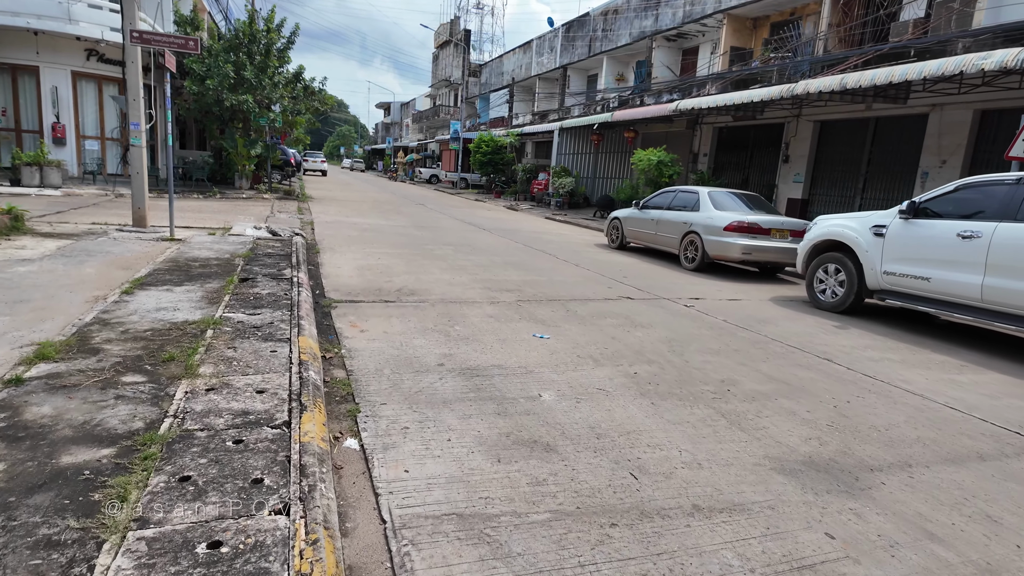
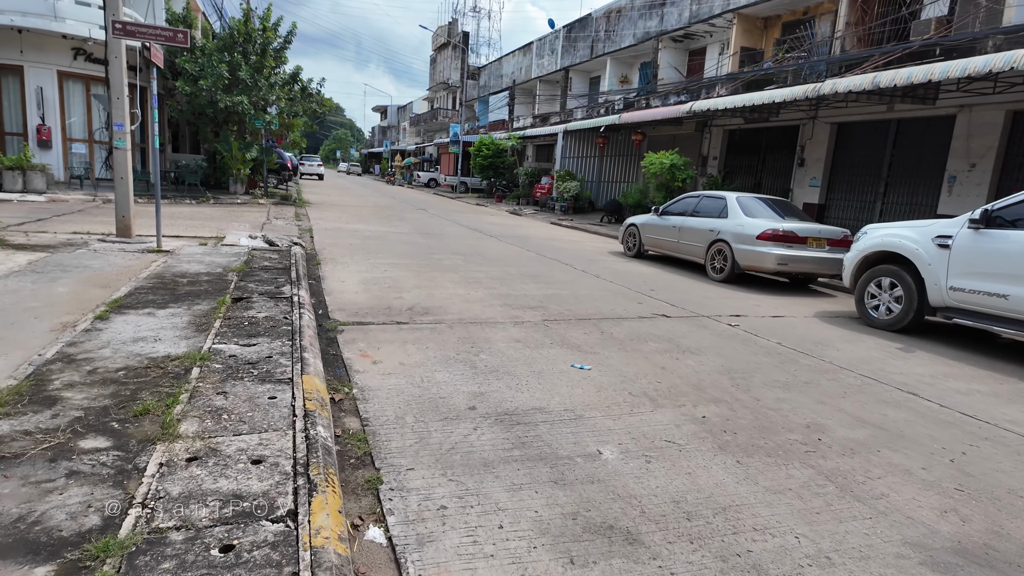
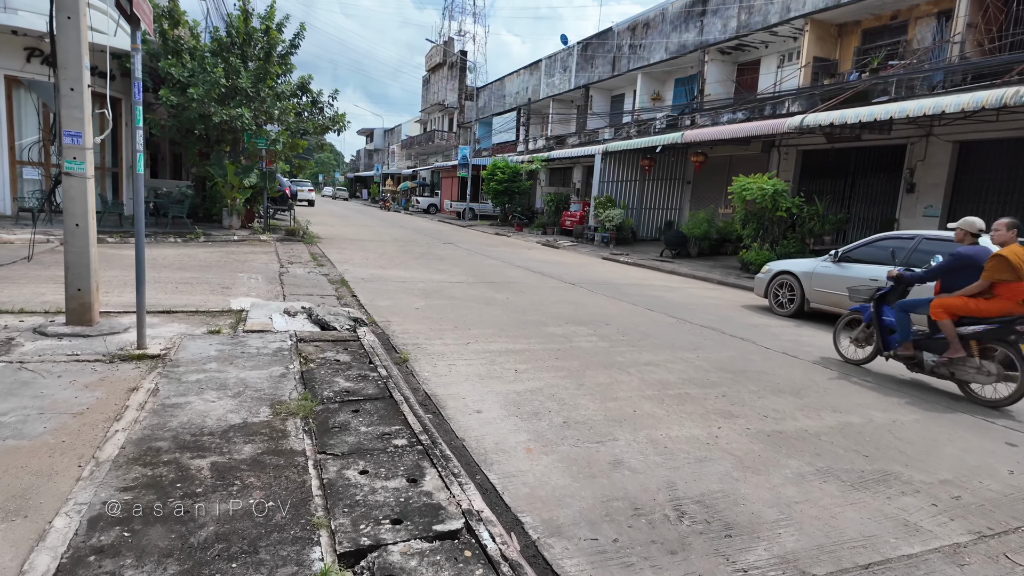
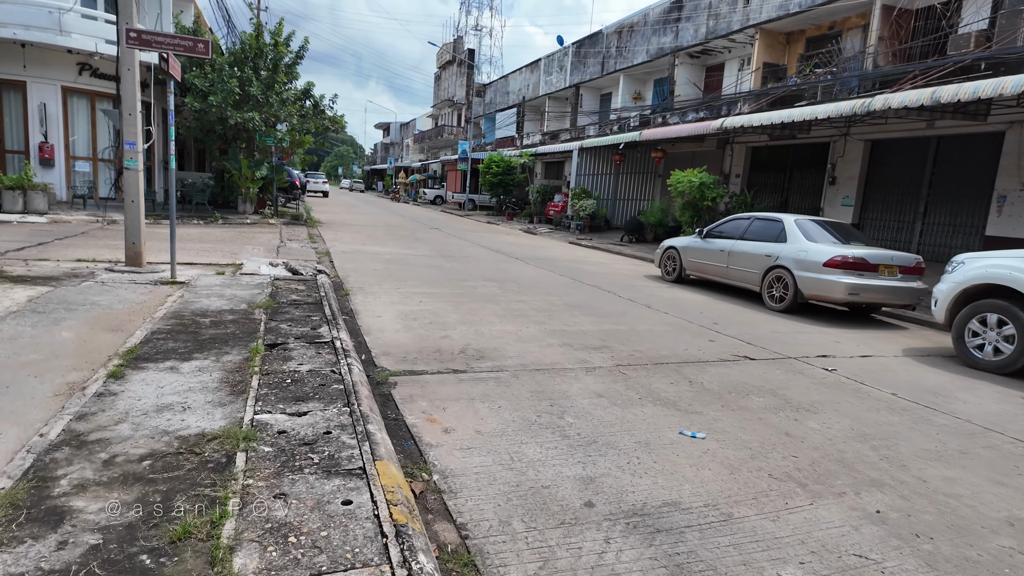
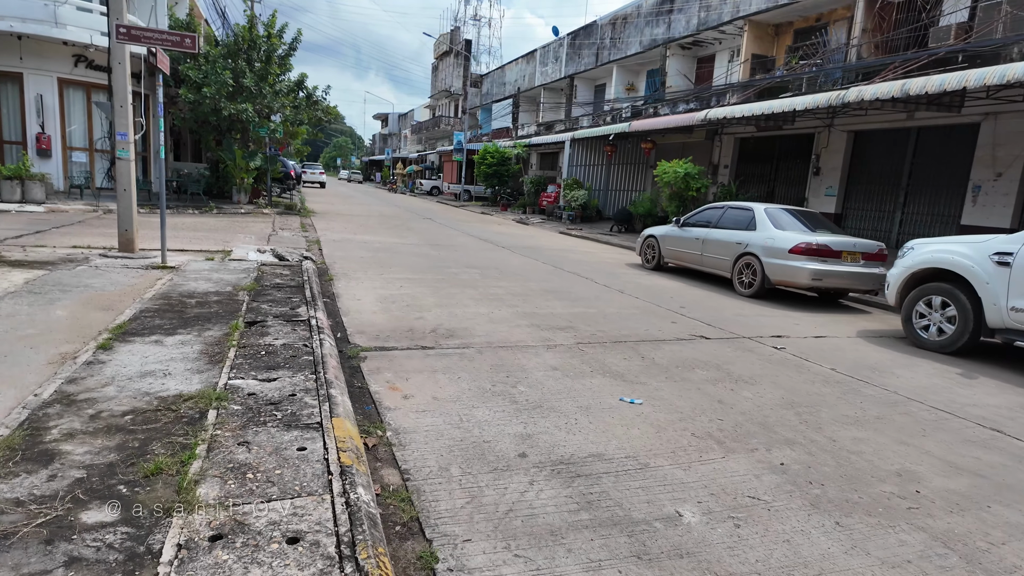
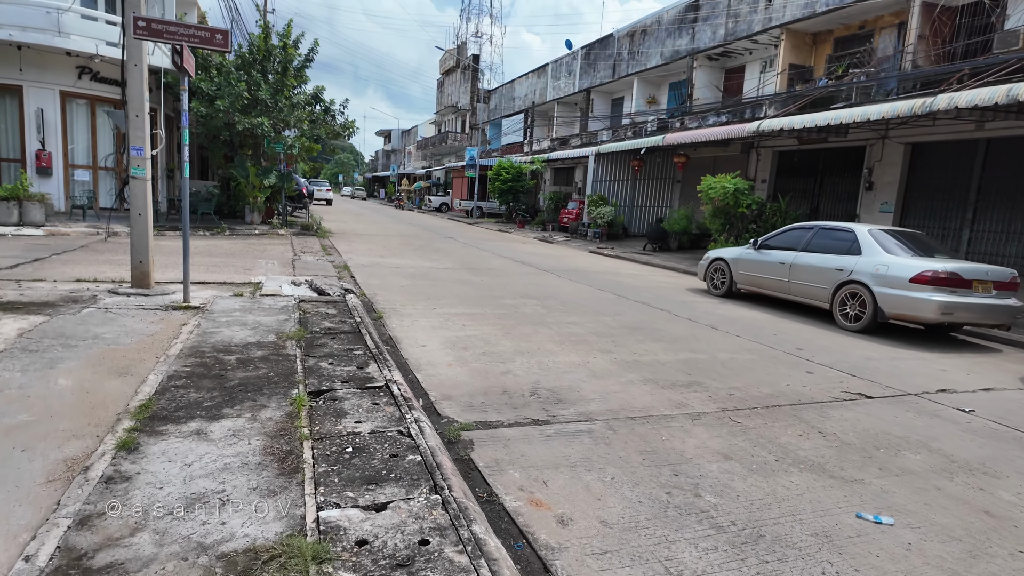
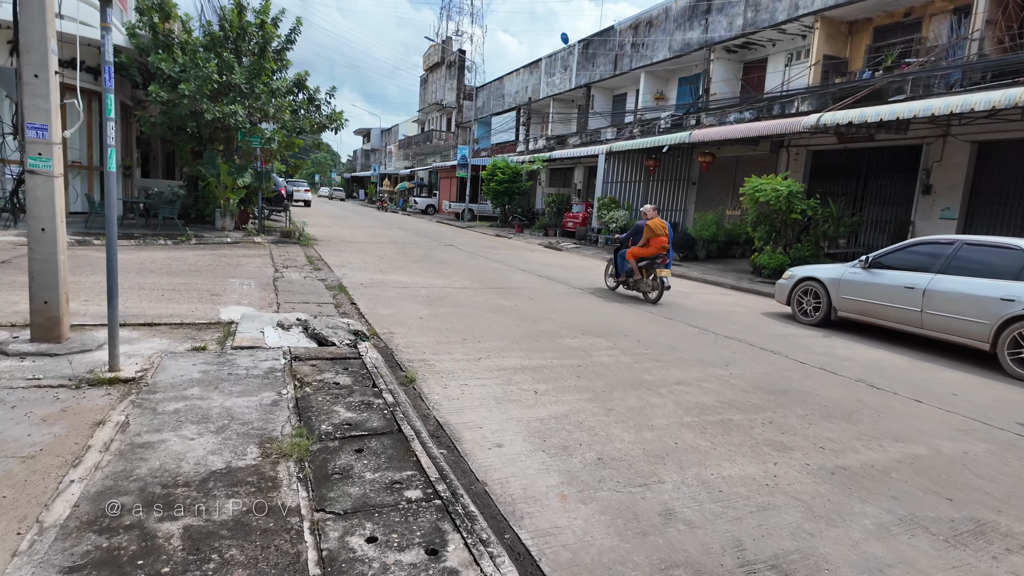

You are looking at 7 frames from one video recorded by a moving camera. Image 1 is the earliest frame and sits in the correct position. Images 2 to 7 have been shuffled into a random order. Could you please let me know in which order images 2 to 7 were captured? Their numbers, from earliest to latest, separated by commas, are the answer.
2, 5, 4, 6, 3, 7
